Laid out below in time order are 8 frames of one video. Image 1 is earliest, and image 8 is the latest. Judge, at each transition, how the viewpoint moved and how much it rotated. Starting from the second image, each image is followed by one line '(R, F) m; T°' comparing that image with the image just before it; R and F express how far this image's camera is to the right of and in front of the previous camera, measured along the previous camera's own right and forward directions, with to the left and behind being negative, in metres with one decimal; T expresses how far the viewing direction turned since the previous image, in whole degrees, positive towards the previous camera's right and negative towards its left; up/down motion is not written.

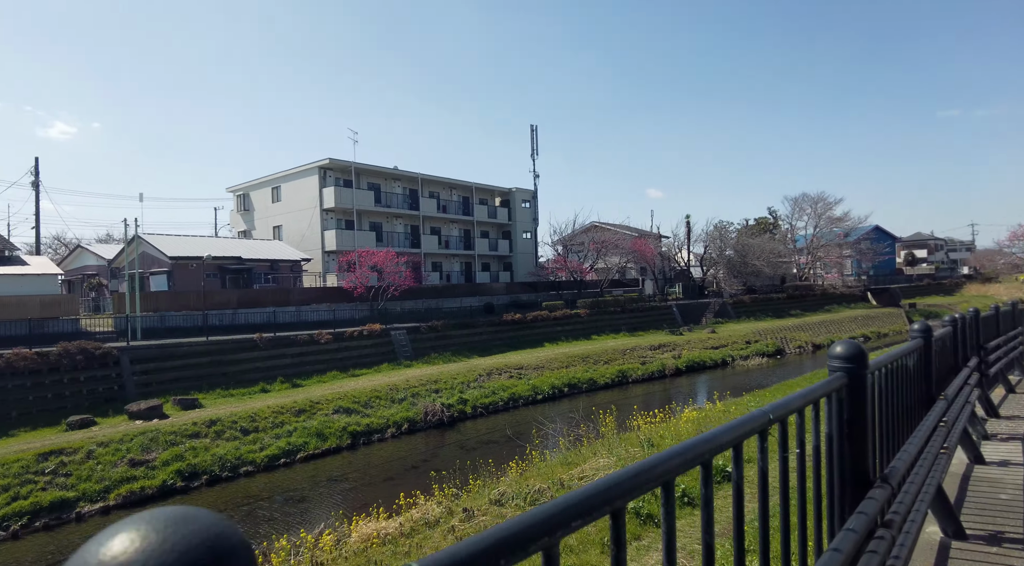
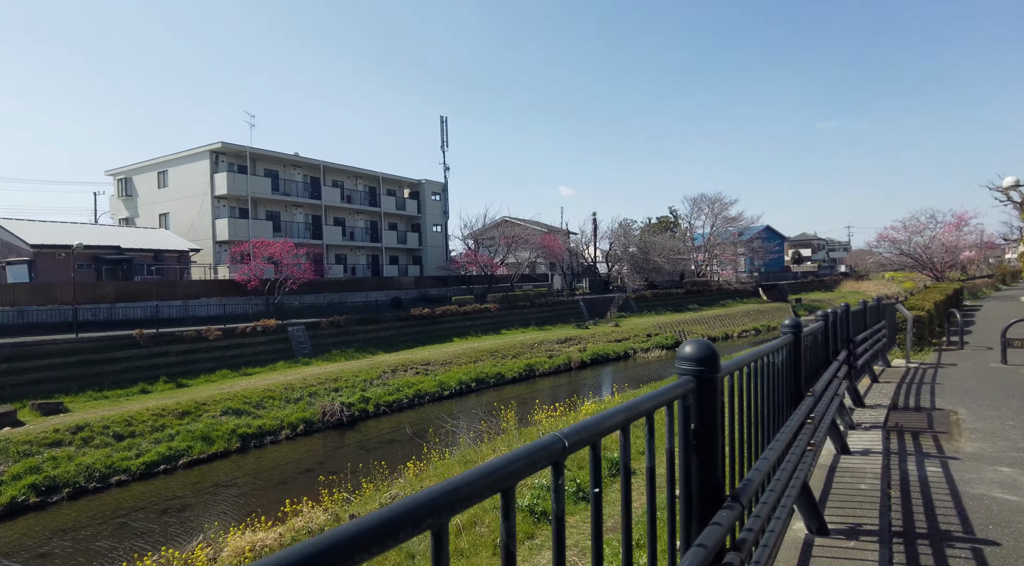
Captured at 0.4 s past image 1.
(+0.1, +0.1) m; +8°
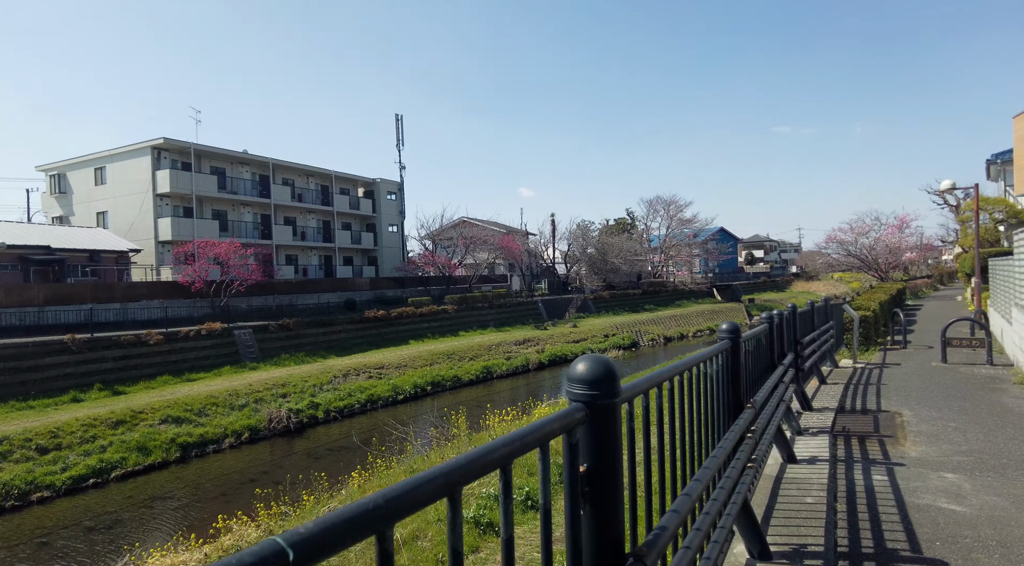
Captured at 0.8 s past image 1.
(+0.1, +0.2) m; +4°
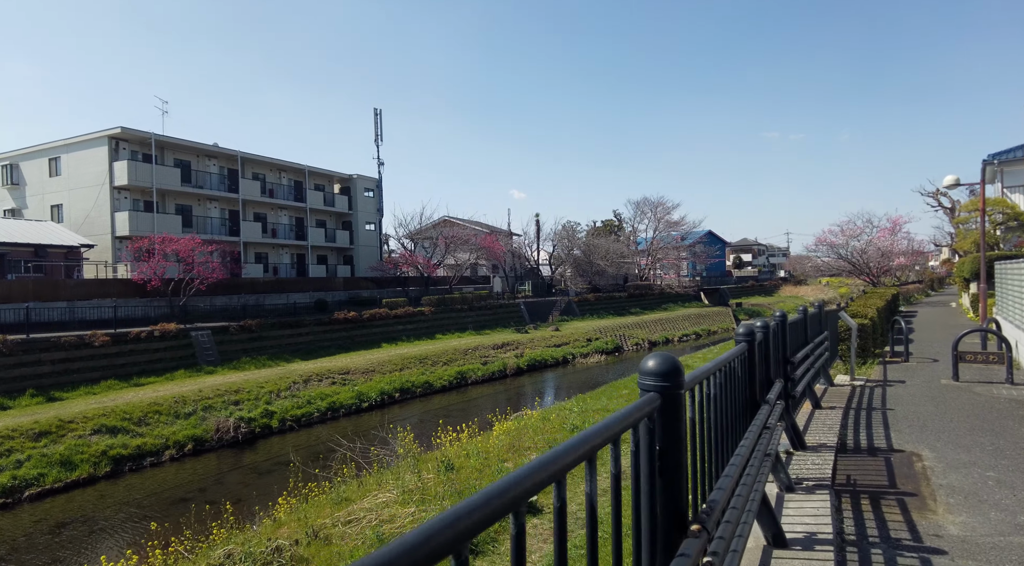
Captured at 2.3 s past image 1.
(+0.4, +0.8) m; +1°
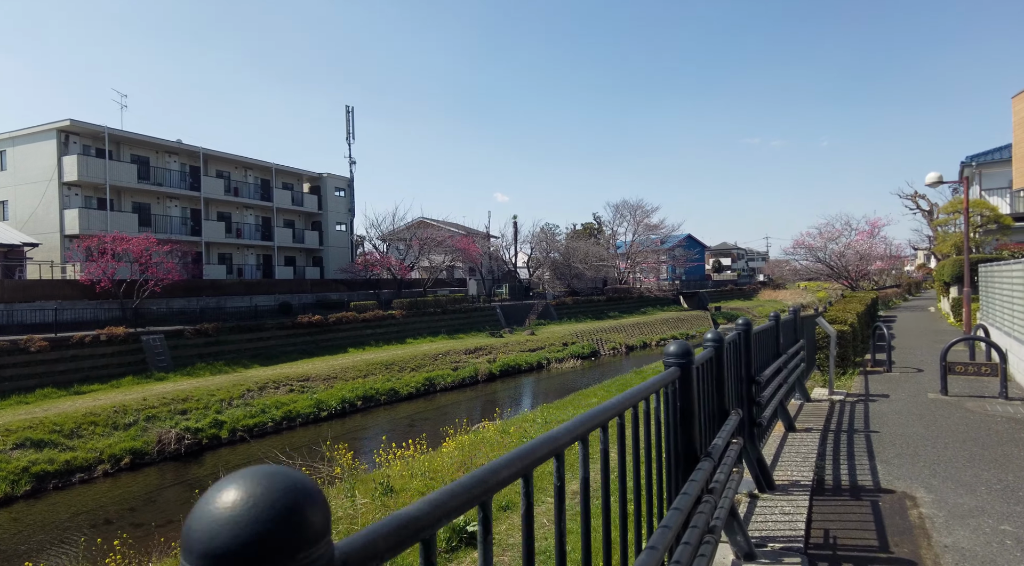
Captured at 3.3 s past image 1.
(+0.3, +0.6) m; +2°
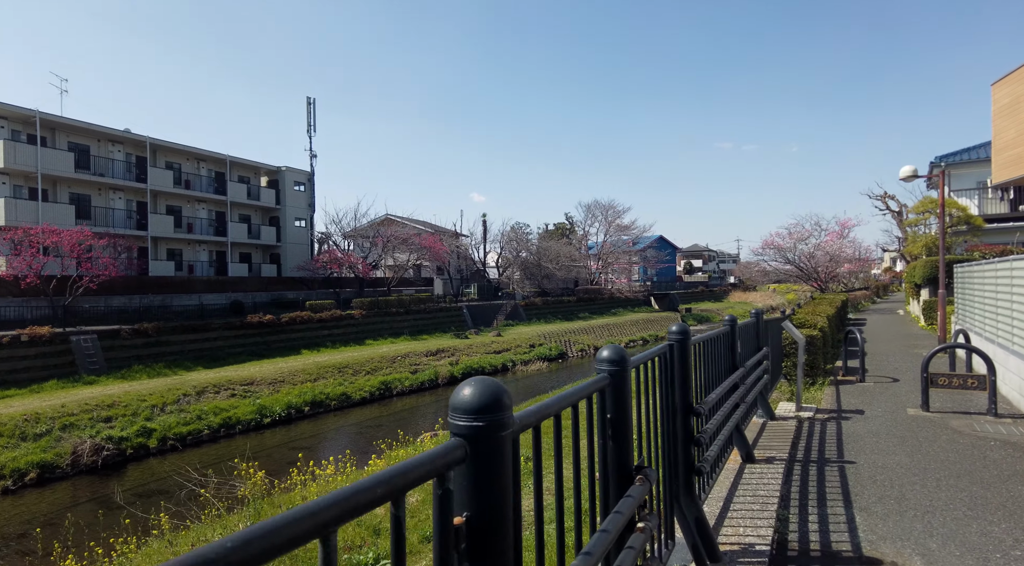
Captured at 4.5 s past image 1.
(+0.3, +0.7) m; +2°
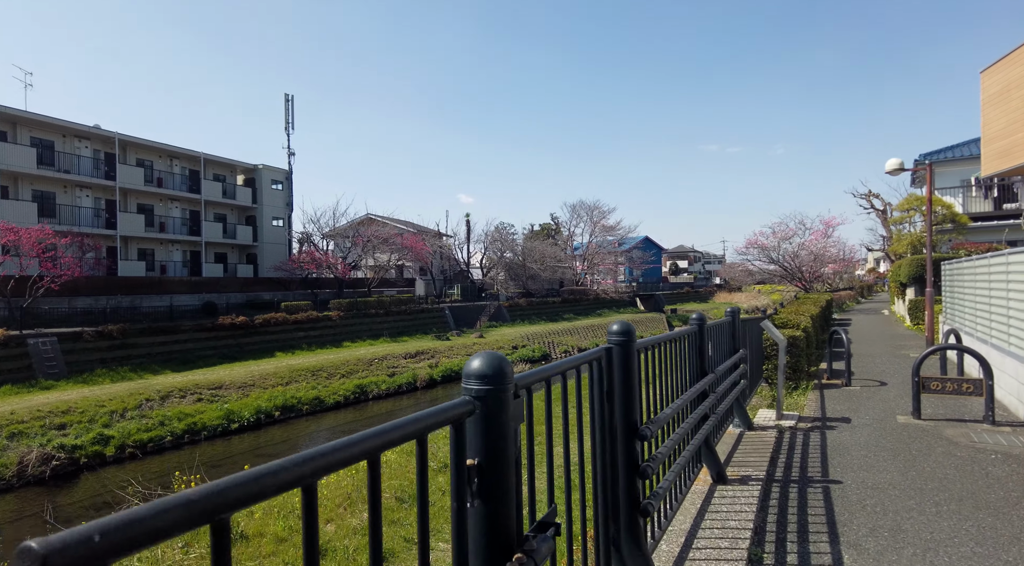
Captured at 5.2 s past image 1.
(+0.2, +0.4) m; +1°
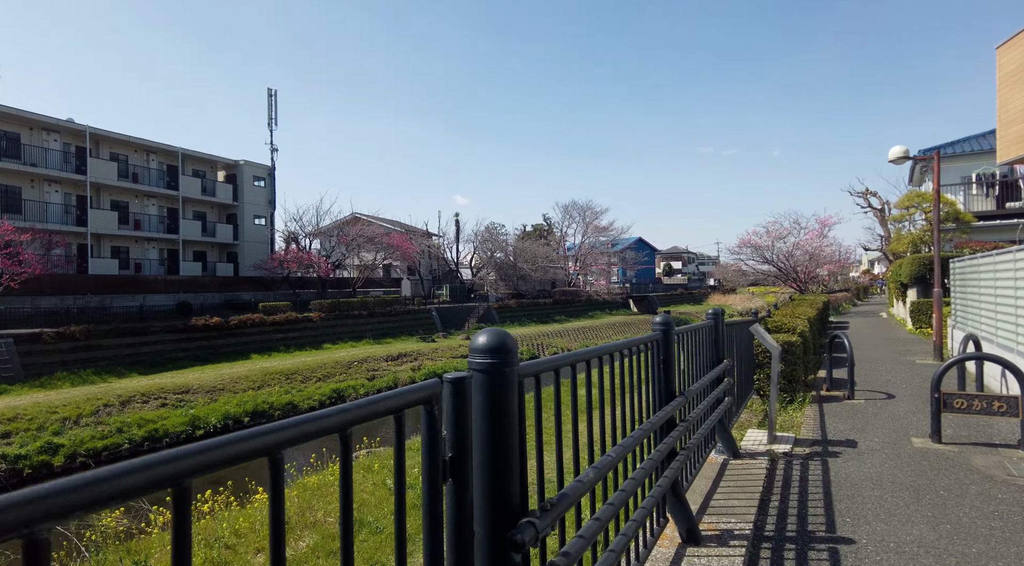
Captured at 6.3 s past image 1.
(+0.3, +0.6) m; 0°
